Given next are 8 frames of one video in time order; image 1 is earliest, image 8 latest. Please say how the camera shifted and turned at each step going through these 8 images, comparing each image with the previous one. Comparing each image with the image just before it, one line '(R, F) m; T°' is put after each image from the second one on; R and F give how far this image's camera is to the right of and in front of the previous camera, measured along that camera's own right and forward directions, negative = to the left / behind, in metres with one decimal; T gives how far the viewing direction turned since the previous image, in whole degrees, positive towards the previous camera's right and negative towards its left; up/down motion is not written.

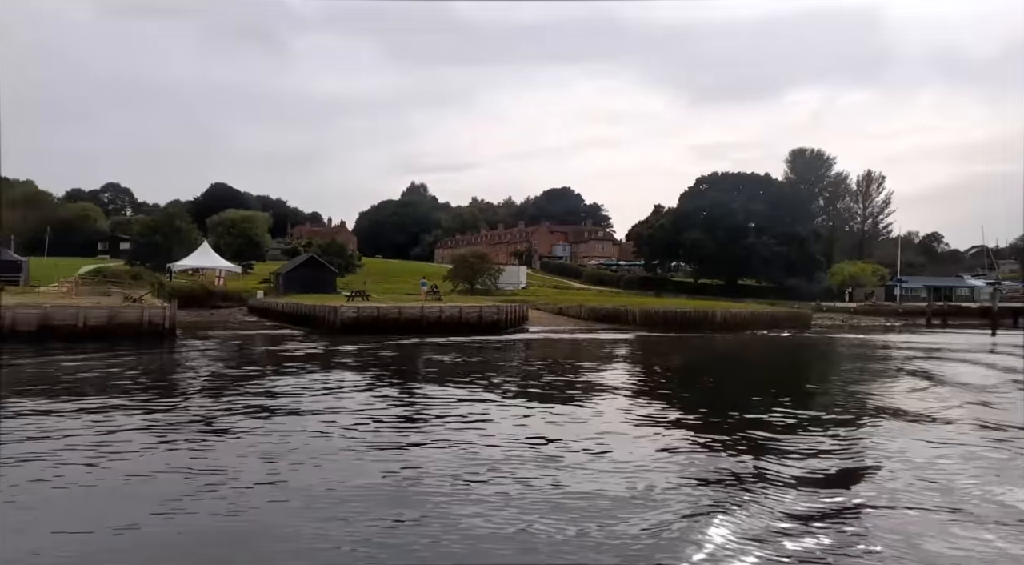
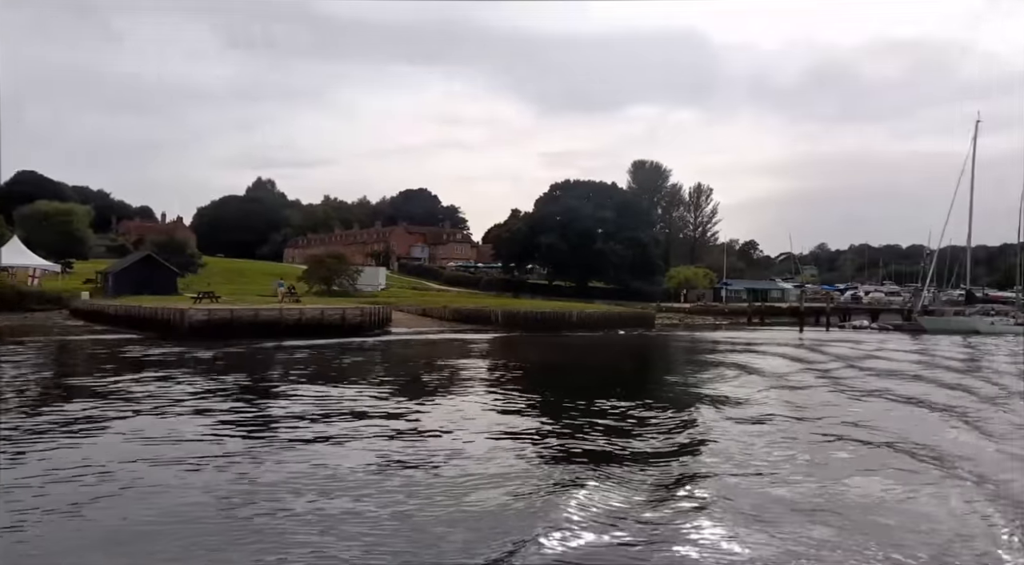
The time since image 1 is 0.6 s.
(-0.4, -1.1) m; +11°
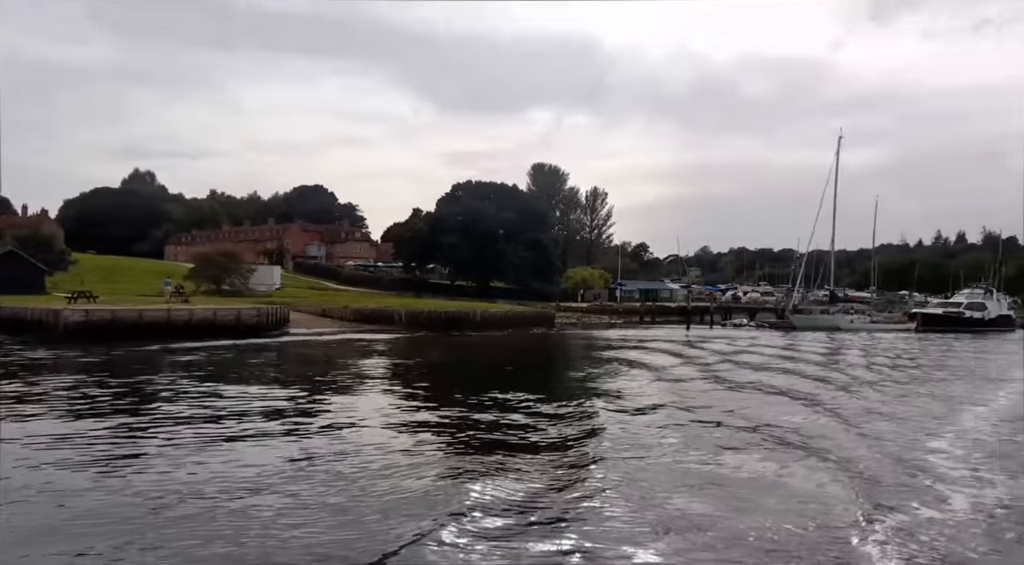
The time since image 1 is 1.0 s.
(-0.3, -0.6) m; +8°
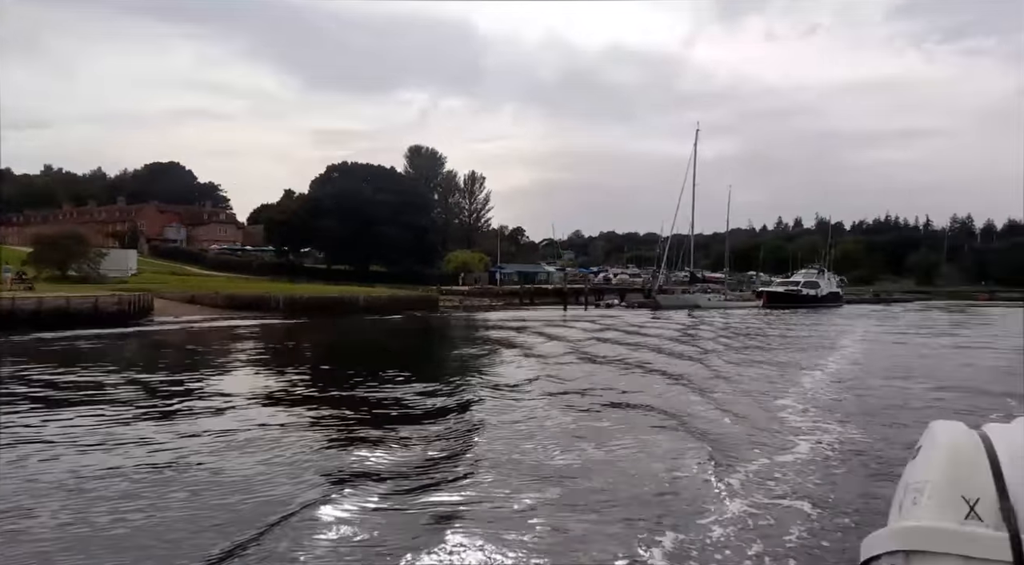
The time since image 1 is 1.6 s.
(-0.4, -0.7) m; +10°
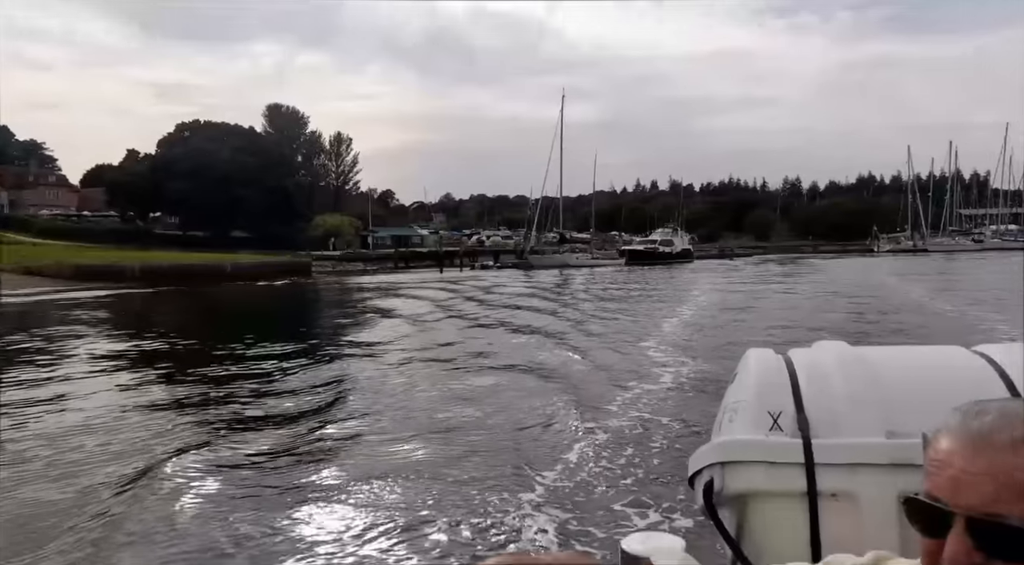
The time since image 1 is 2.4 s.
(-0.5, -0.6) m; +11°
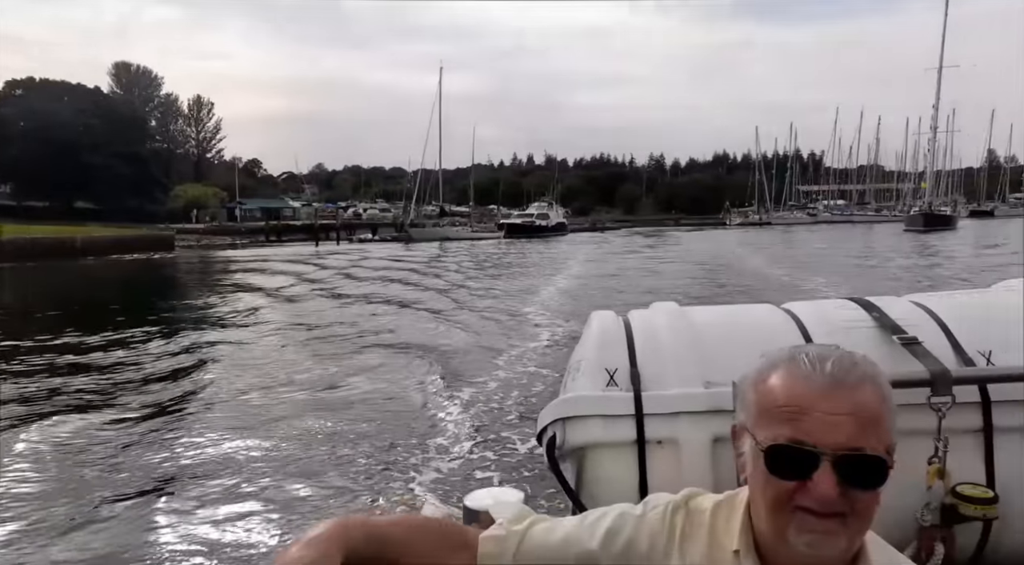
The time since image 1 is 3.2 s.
(+0.3, -0.3) m; +8°
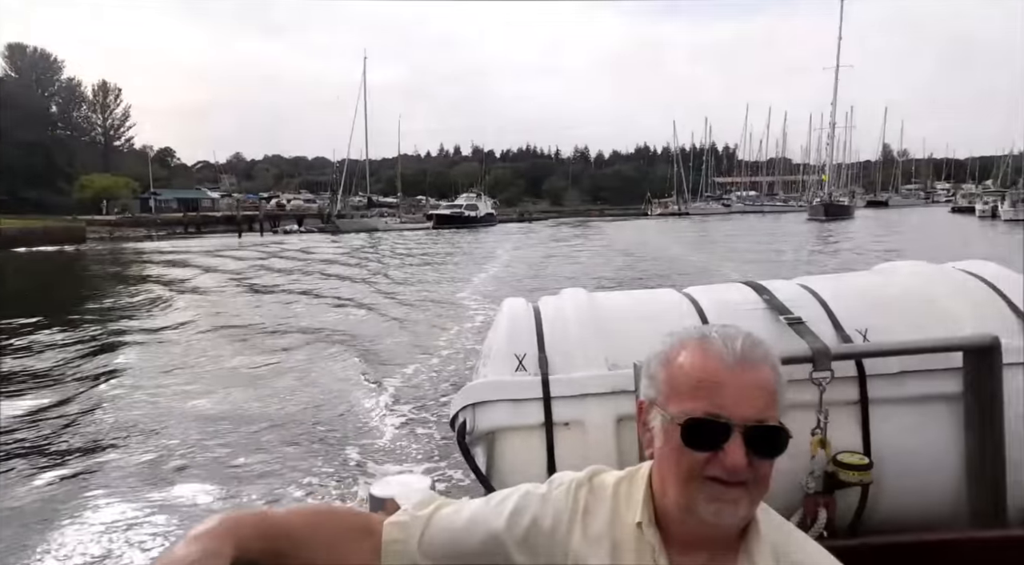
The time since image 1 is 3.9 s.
(+0.2, -0.1) m; +5°
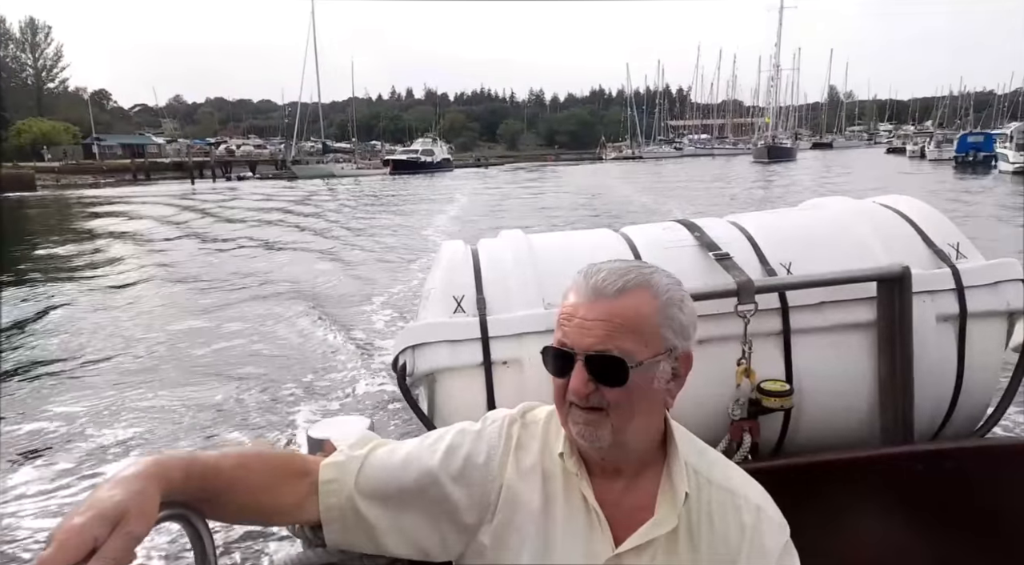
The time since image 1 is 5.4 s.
(+0.3, -0.1) m; +2°
